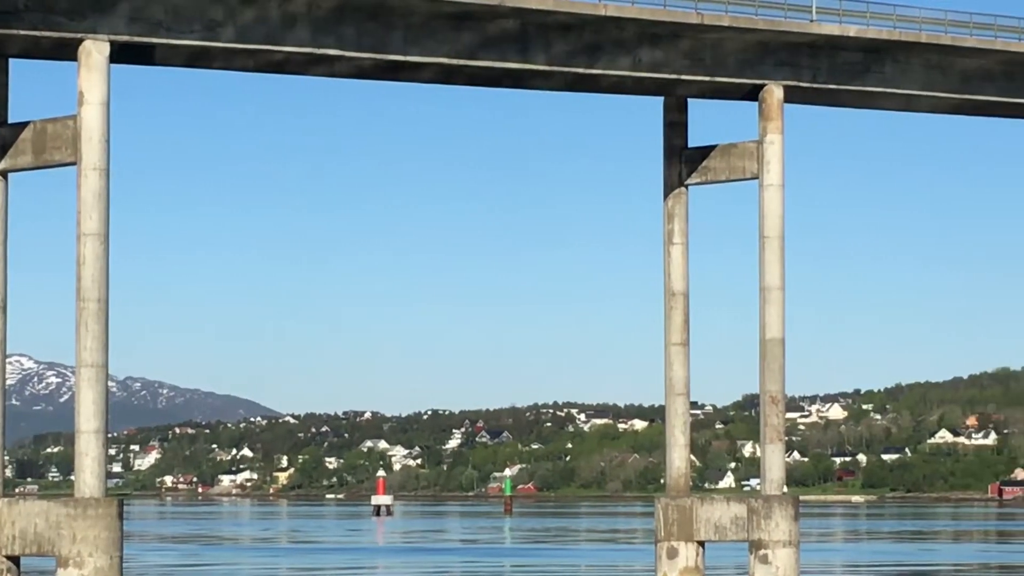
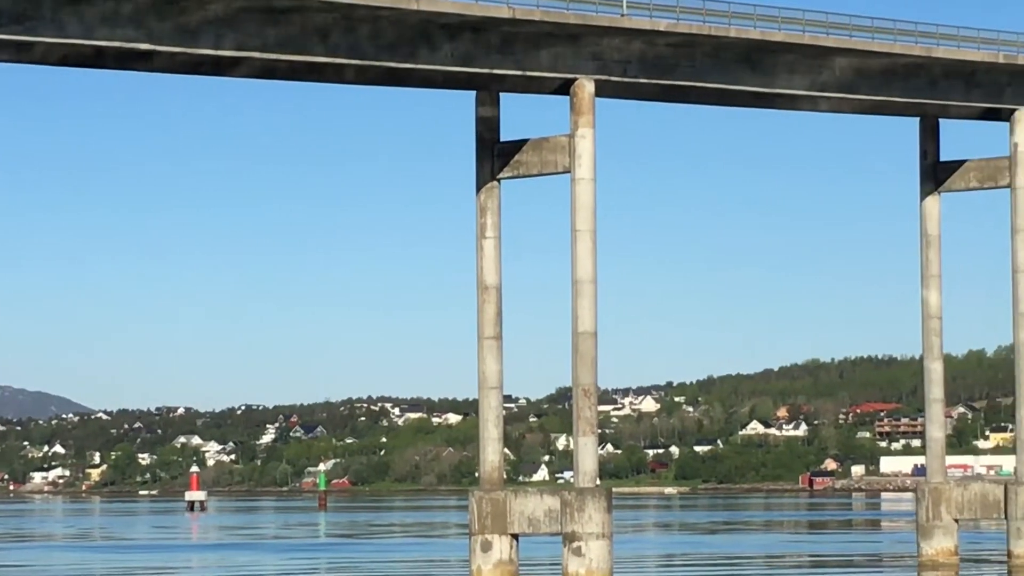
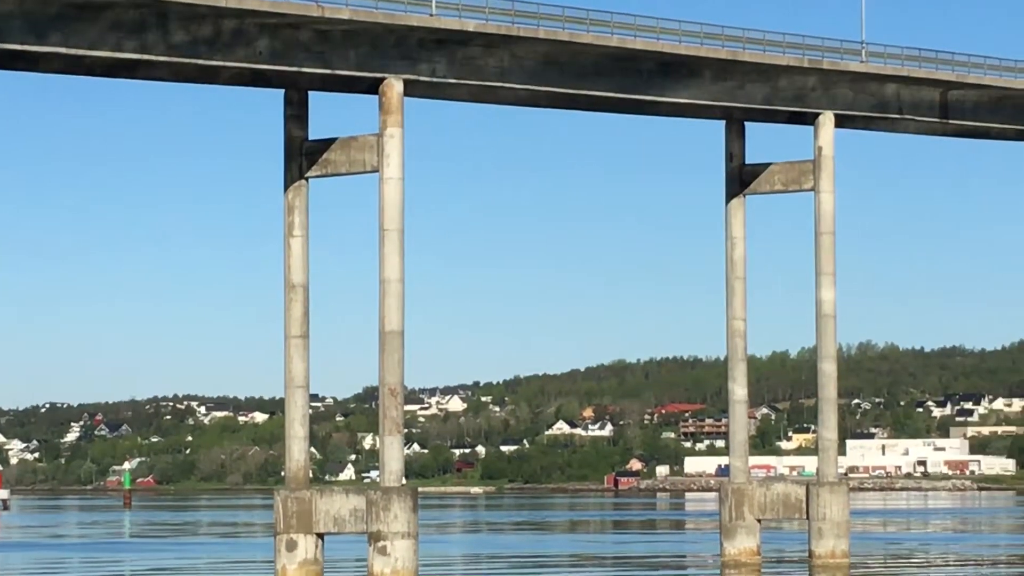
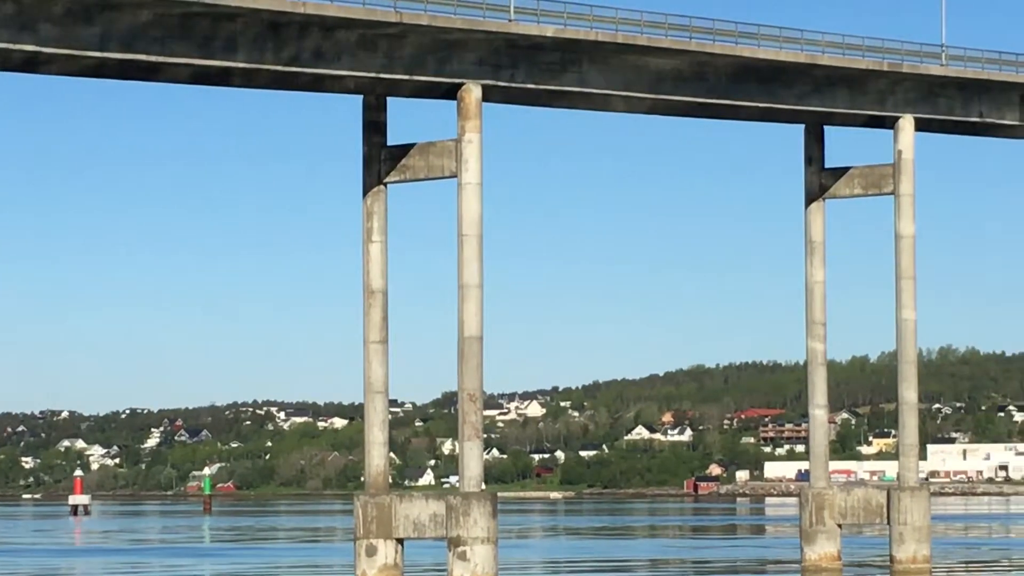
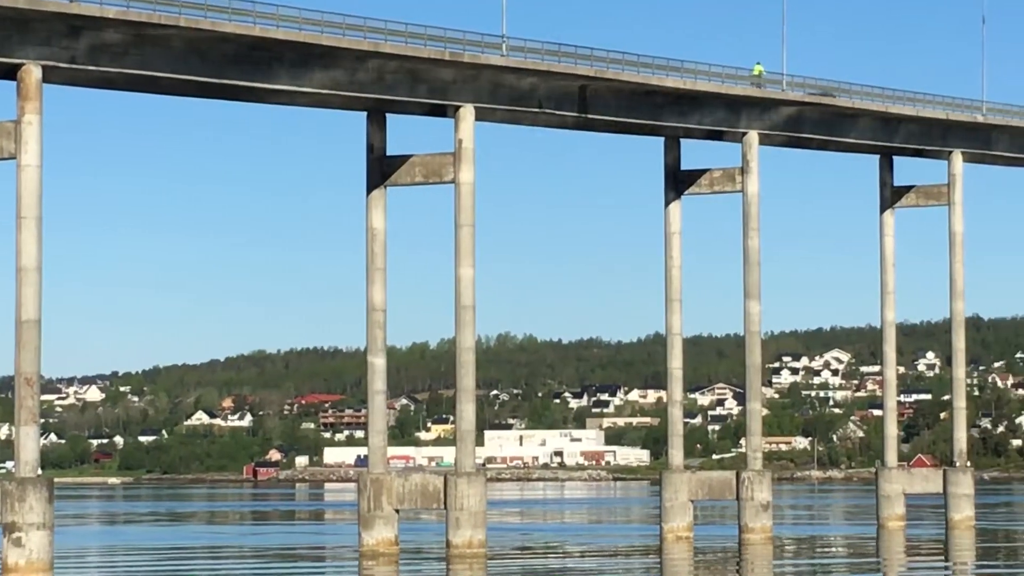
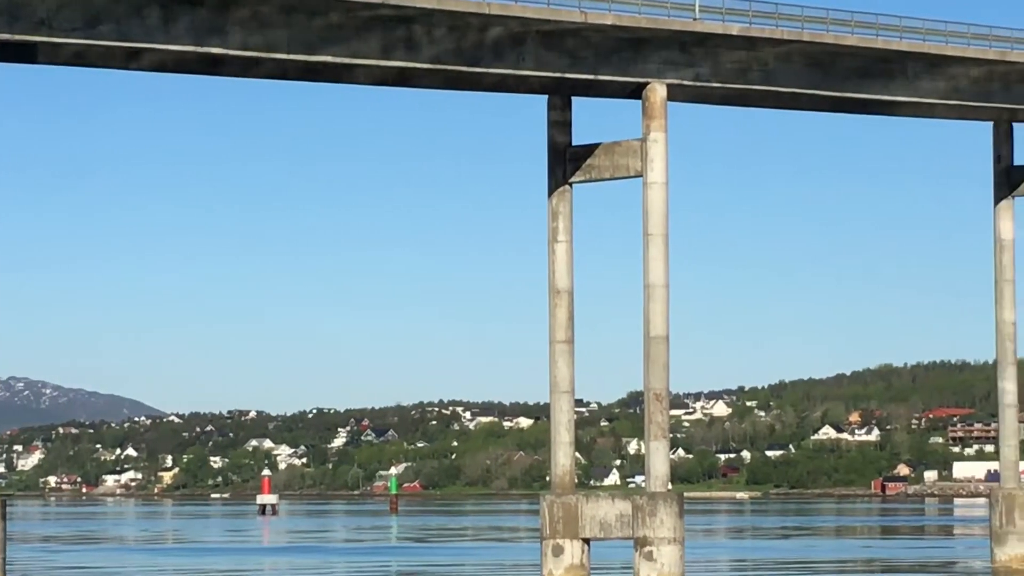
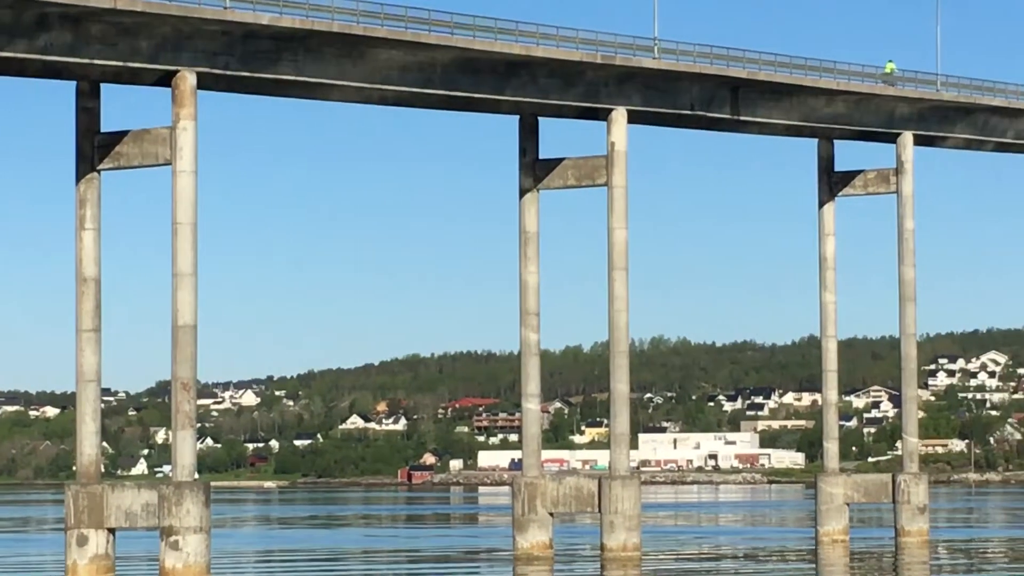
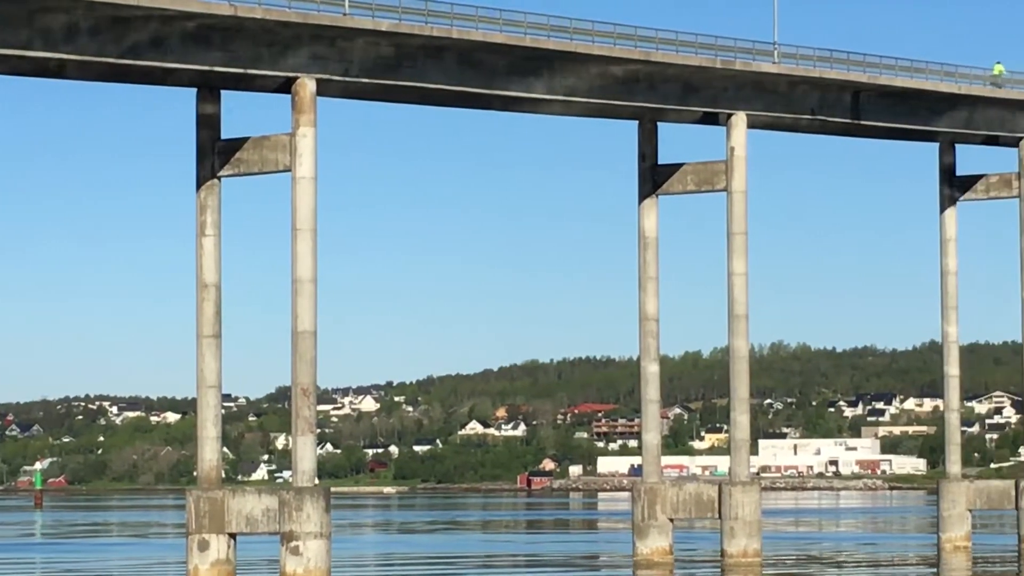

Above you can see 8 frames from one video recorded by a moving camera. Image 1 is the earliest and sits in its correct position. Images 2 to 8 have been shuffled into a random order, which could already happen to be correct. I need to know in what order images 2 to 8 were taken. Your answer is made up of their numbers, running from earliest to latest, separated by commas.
6, 2, 4, 3, 8, 7, 5
